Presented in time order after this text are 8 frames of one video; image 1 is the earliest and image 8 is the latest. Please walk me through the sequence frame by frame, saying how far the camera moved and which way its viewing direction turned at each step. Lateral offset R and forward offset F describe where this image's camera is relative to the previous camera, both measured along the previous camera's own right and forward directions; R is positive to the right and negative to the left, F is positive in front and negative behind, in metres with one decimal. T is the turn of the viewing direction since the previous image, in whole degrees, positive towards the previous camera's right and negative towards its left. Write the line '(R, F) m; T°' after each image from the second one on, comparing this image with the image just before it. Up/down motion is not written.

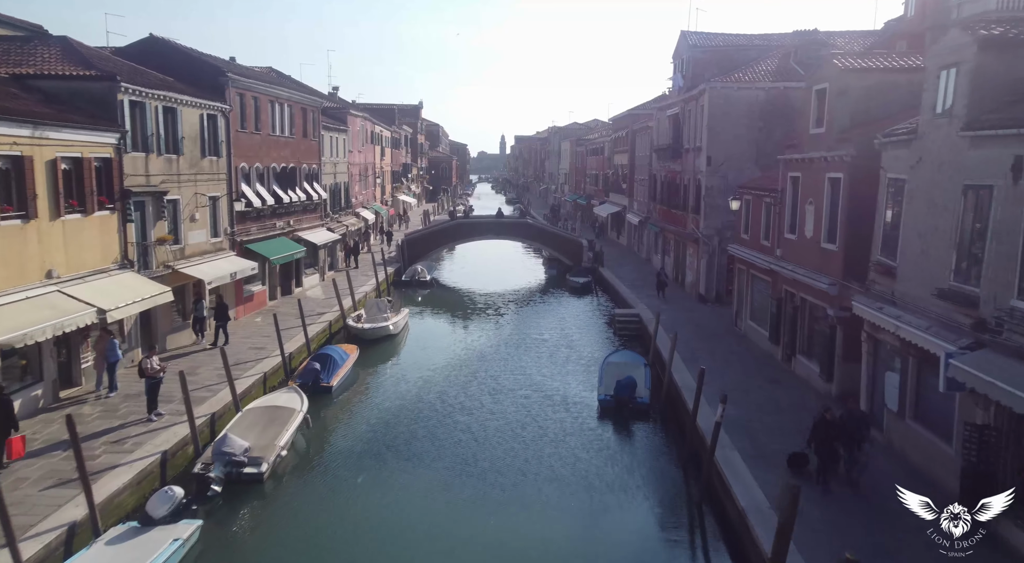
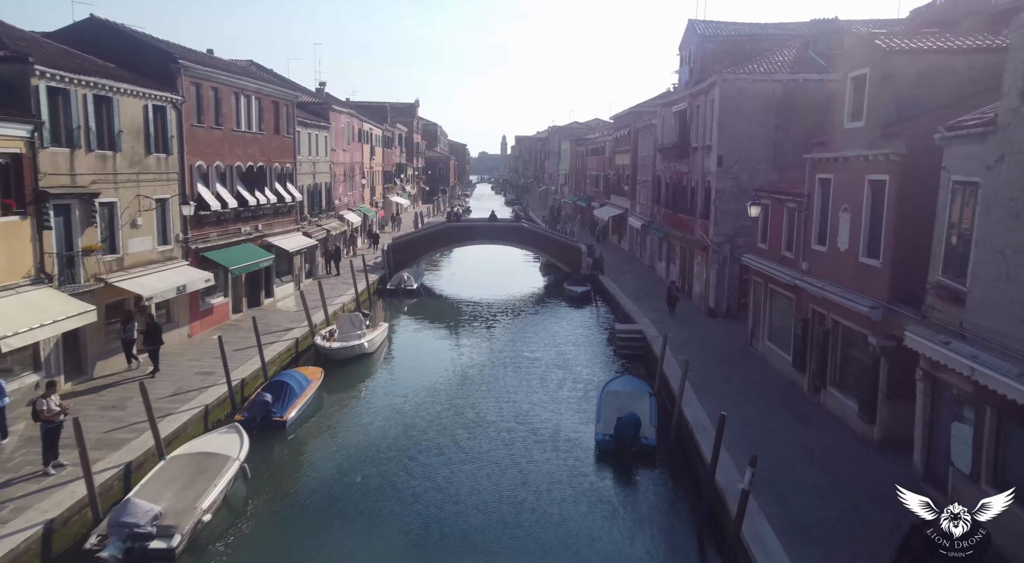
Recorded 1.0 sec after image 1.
(+0.4, +3.0) m; 0°
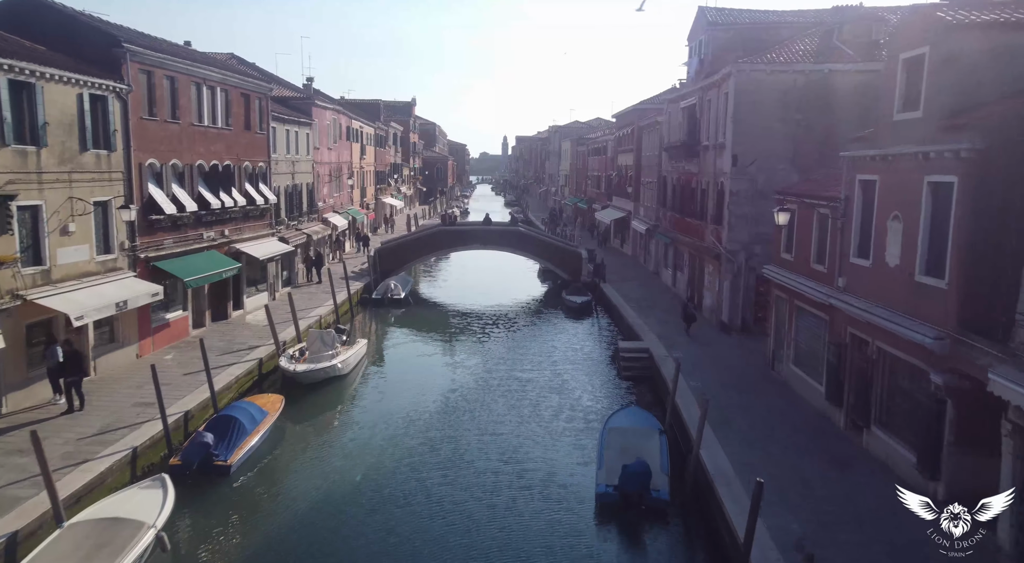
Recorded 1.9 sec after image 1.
(+0.3, +2.8) m; 0°
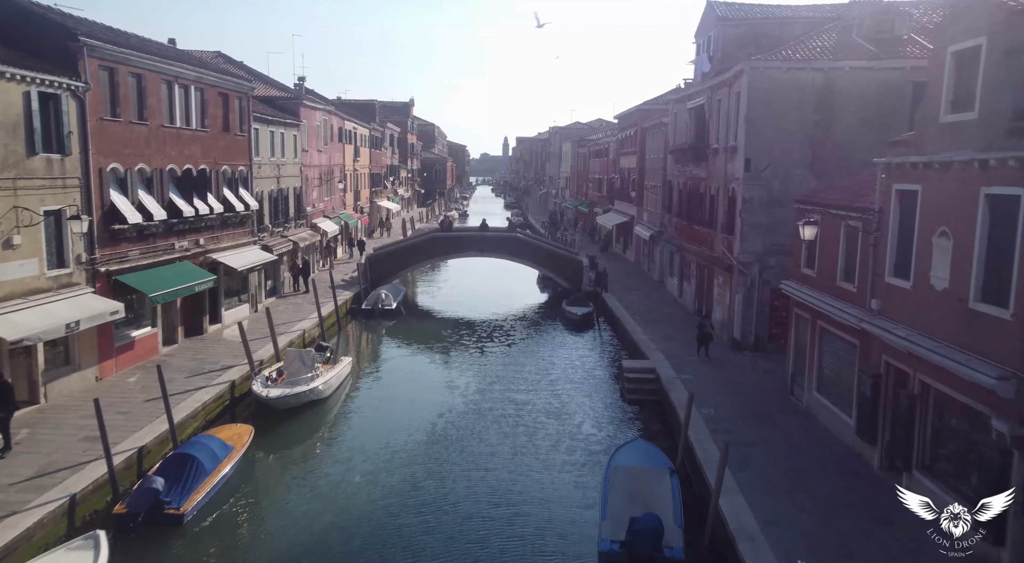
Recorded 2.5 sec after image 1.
(+0.2, +1.8) m; 0°
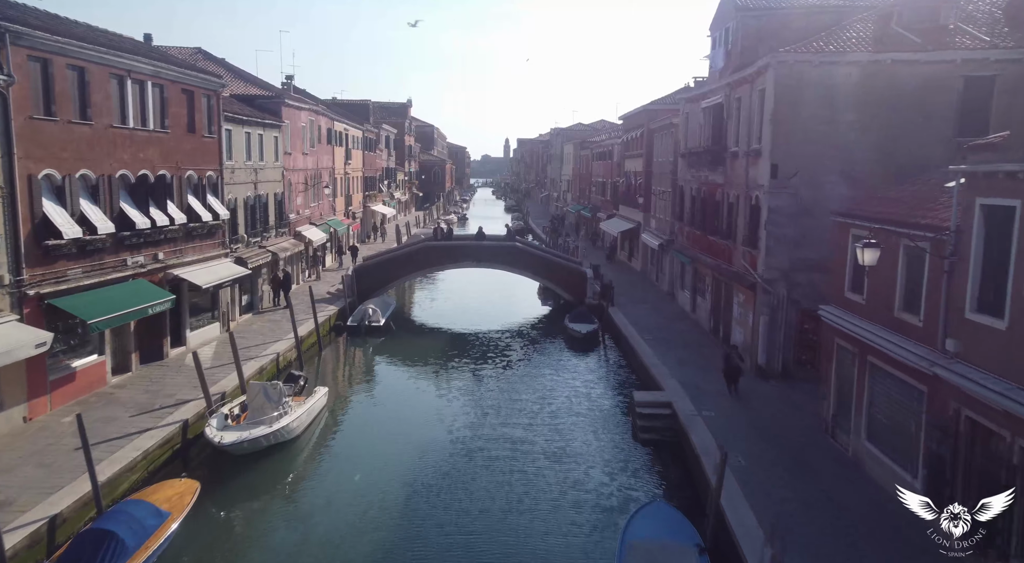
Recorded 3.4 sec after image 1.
(+0.1, +2.7) m; 0°
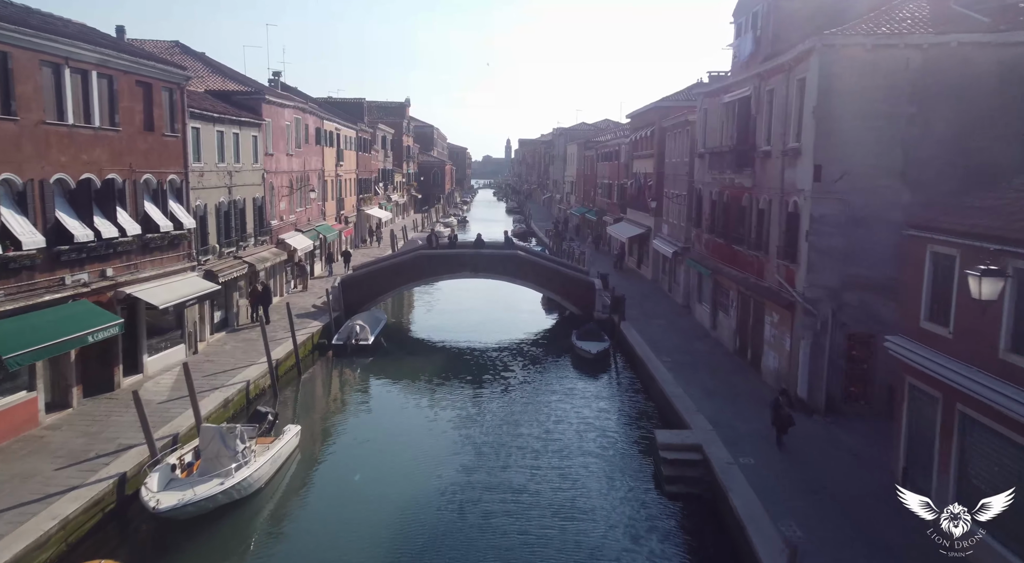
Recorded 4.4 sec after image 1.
(0.0, +3.0) m; 0°
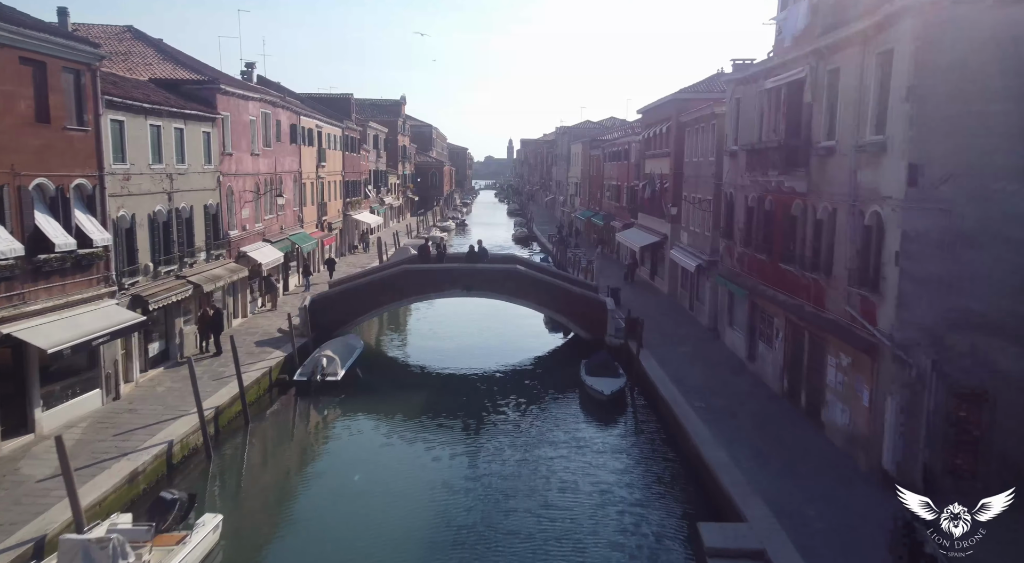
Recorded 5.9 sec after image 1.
(+0.2, +4.7) m; 0°
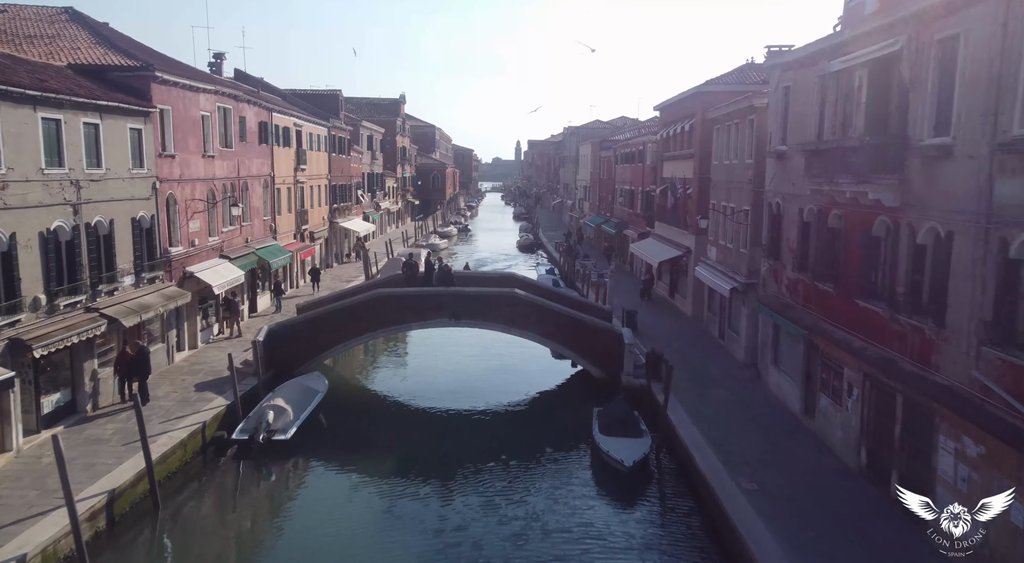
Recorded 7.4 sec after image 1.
(+0.4, +4.9) m; -1°
